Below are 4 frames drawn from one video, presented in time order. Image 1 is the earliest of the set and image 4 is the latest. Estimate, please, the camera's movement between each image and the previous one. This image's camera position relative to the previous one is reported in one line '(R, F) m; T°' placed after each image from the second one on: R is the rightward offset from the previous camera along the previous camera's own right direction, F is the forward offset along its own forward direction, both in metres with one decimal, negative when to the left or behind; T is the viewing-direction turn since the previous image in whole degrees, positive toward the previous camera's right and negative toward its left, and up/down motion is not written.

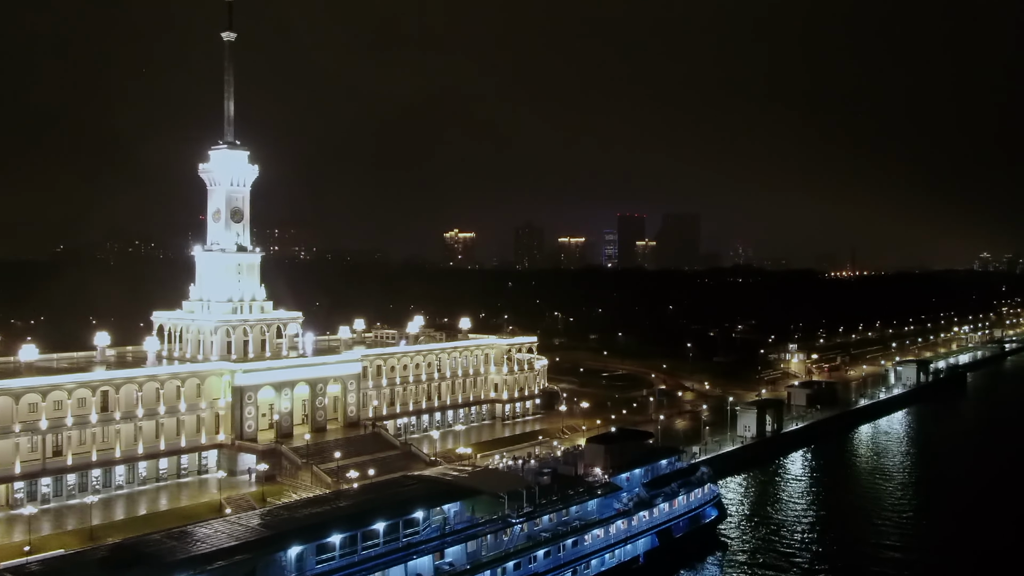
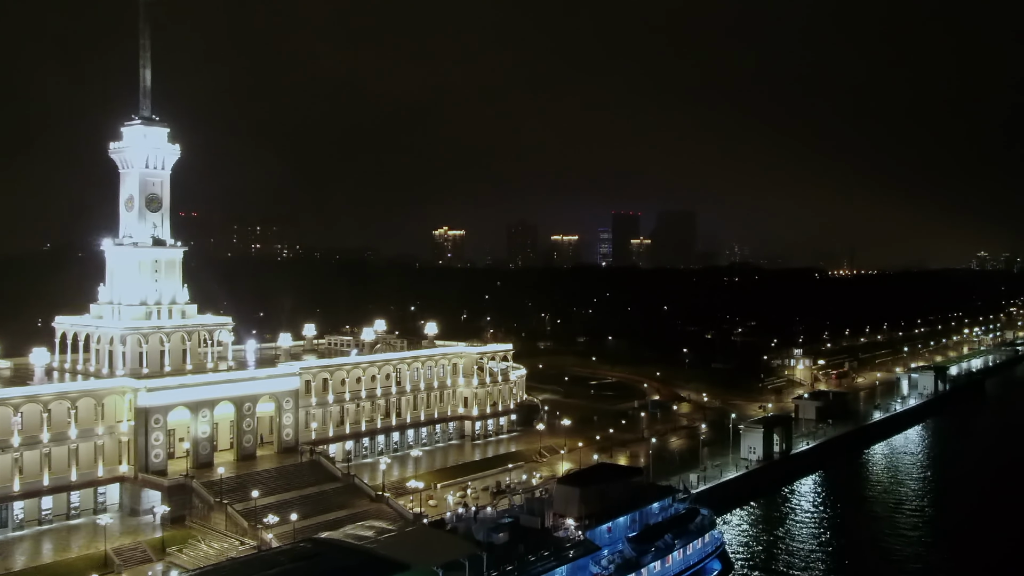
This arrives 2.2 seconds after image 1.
(+1.9, +9.3) m; 0°
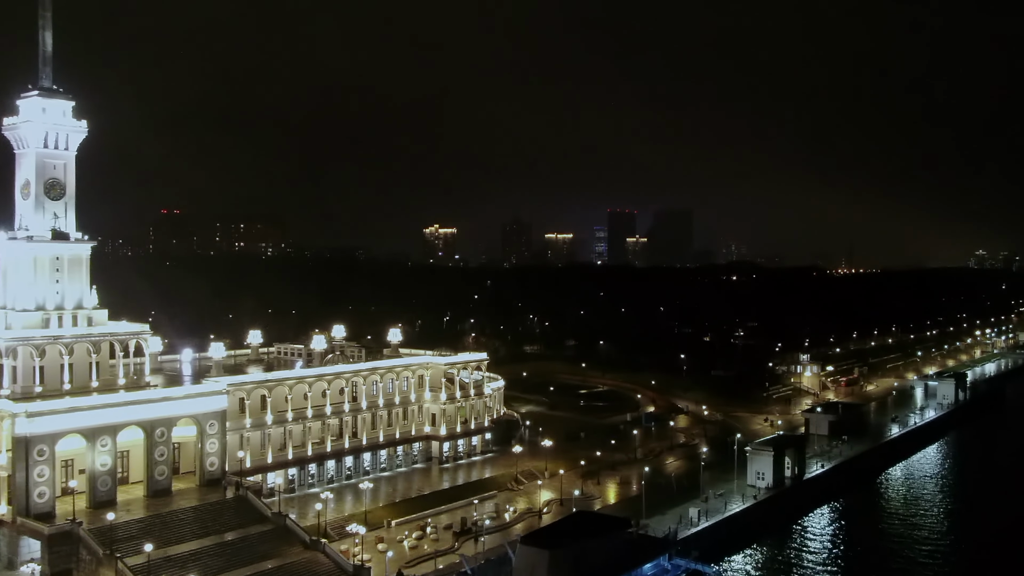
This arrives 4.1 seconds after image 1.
(+1.6, +8.2) m; 0°
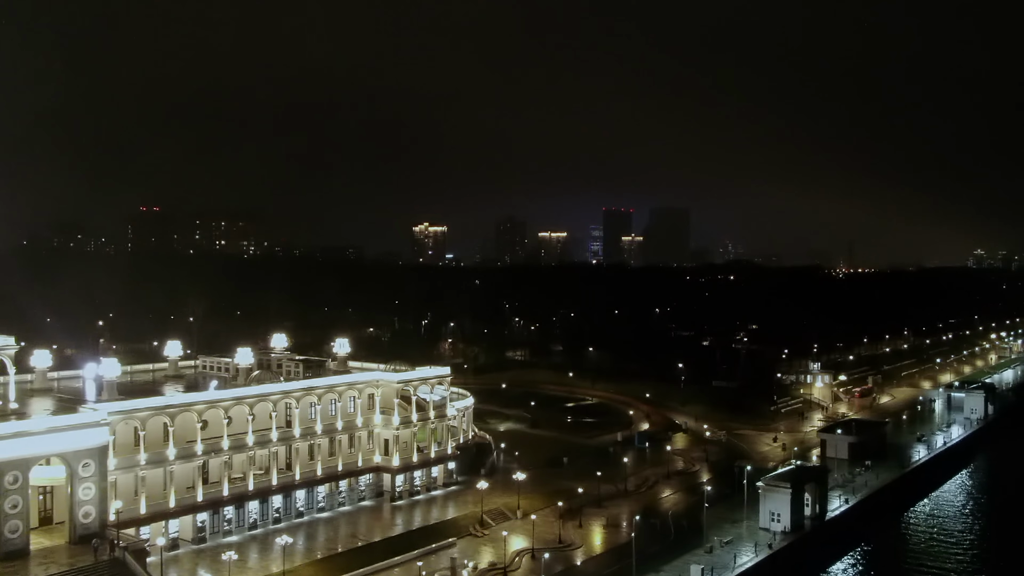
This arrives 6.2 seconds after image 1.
(+1.7, +9.1) m; 0°
